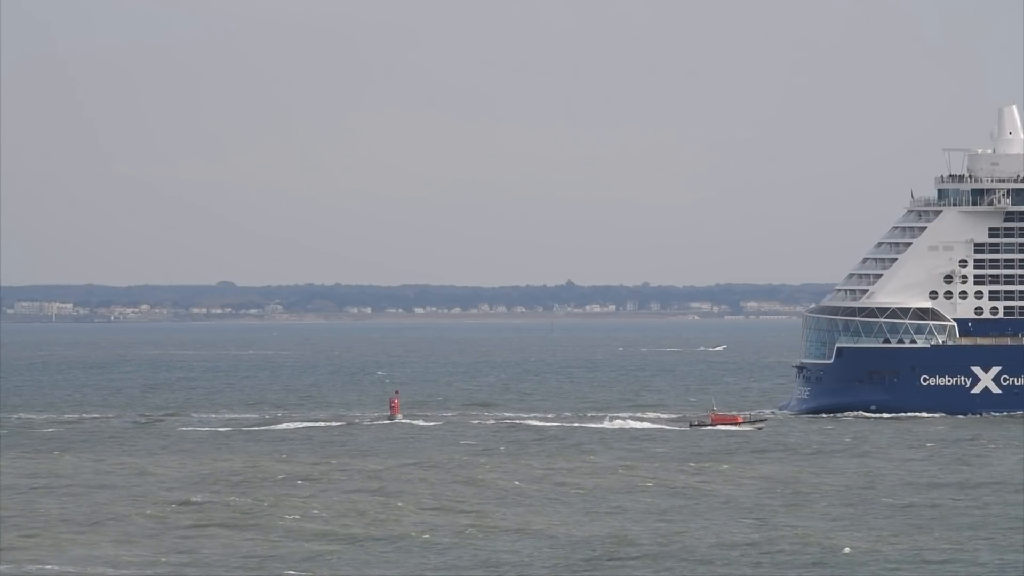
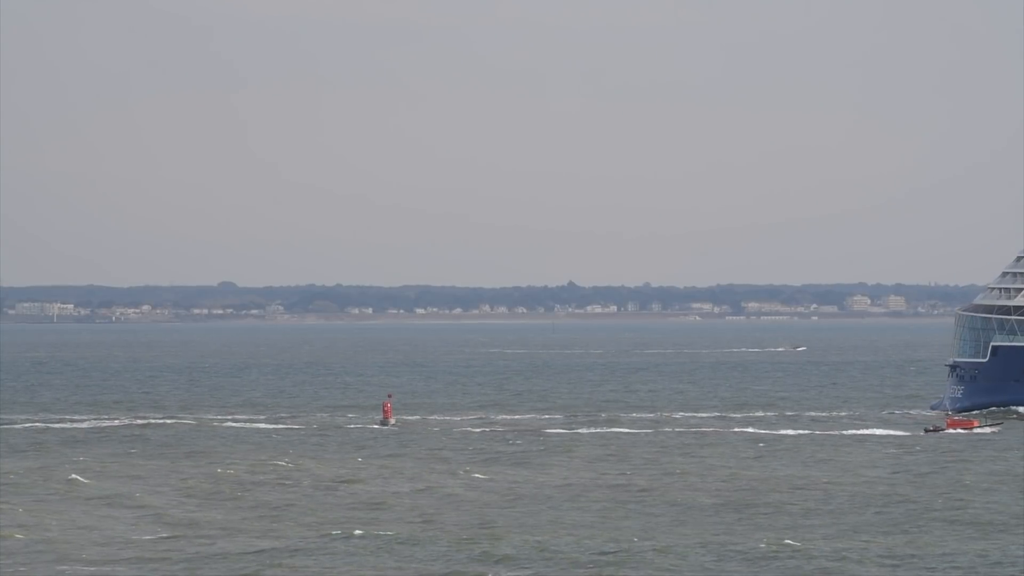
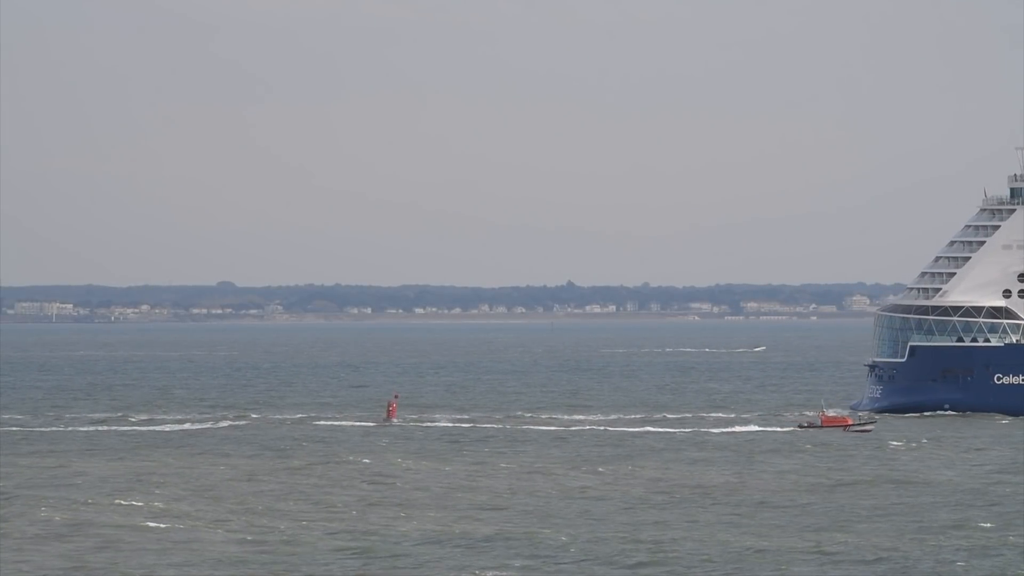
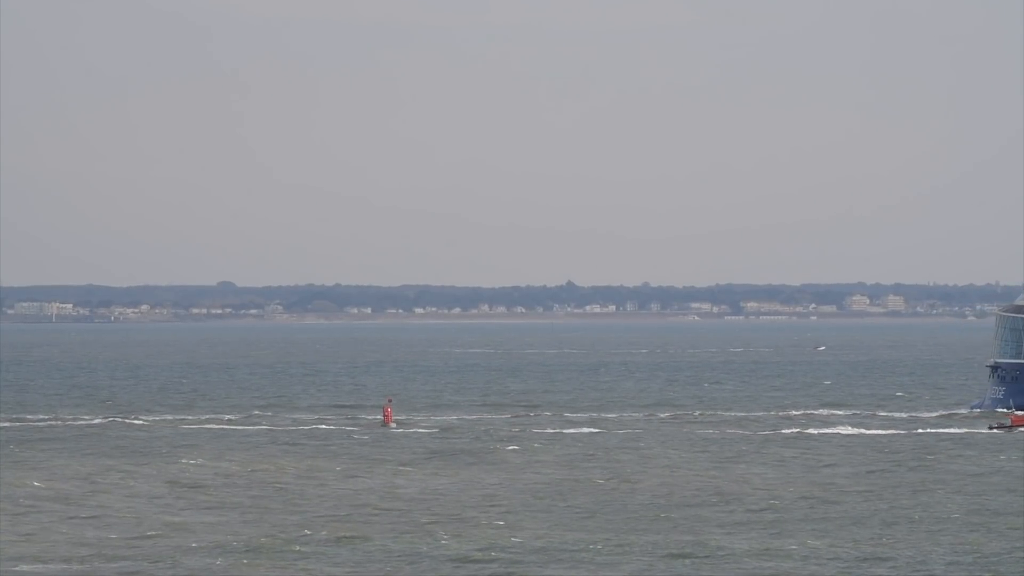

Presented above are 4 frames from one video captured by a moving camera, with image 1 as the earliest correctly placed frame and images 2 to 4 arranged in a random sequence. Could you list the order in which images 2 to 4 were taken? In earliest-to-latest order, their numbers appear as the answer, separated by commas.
3, 2, 4
